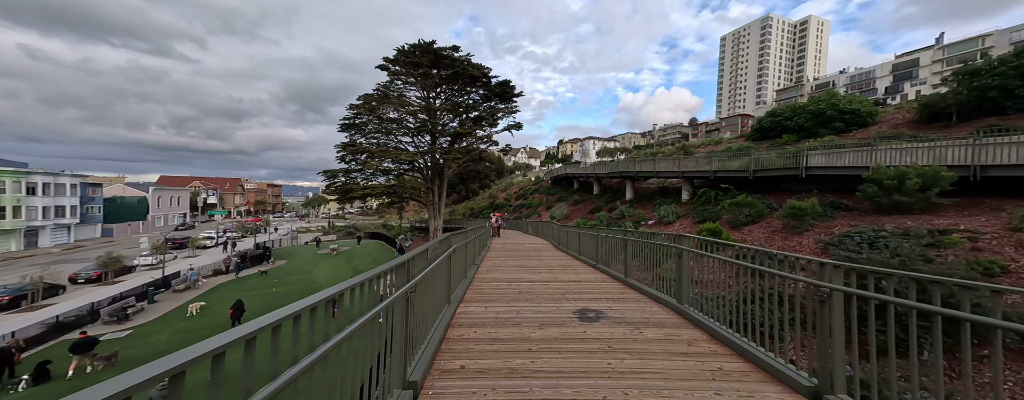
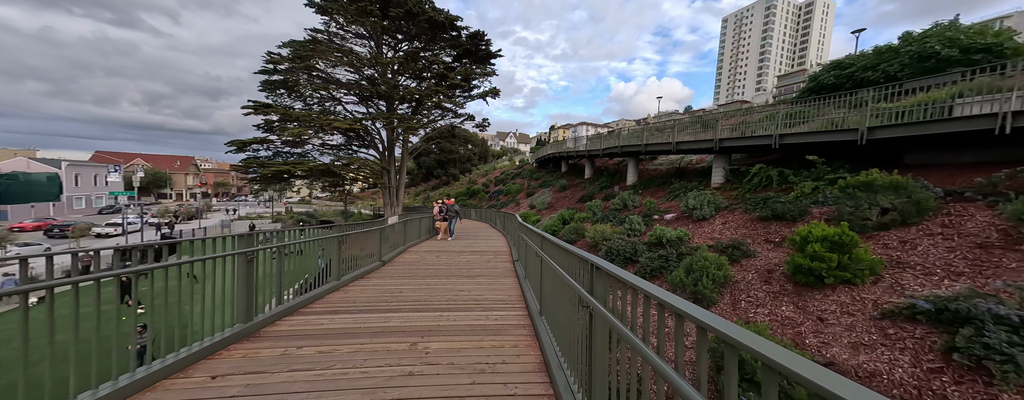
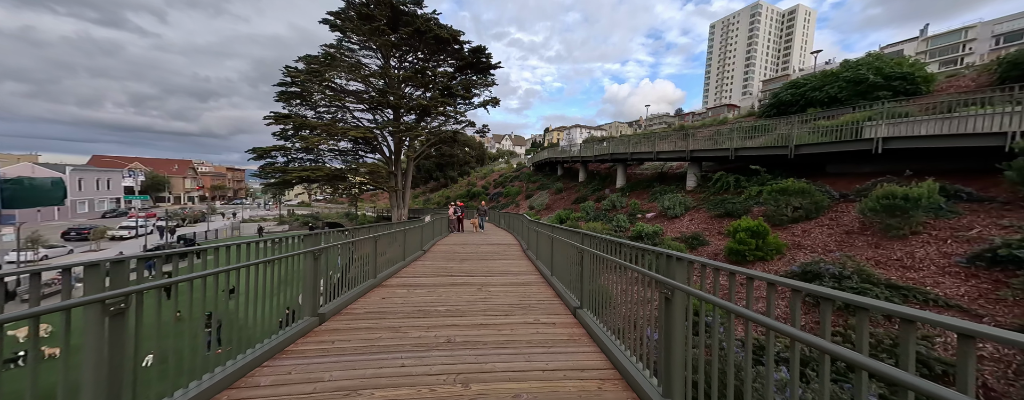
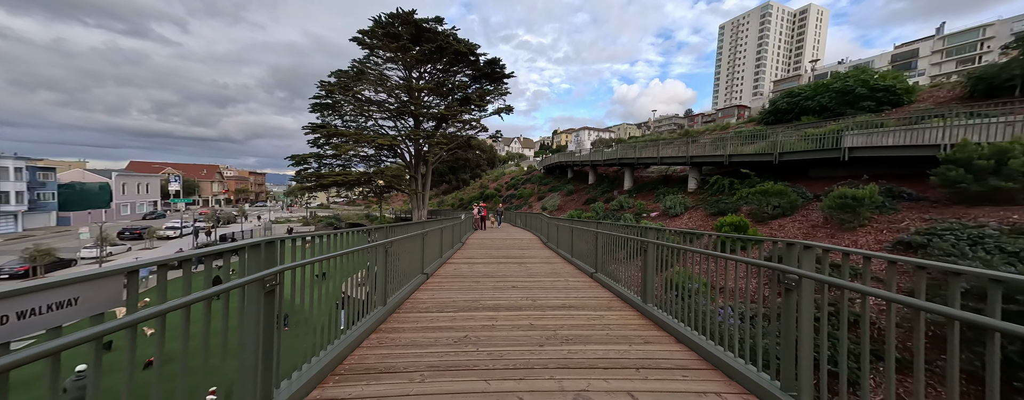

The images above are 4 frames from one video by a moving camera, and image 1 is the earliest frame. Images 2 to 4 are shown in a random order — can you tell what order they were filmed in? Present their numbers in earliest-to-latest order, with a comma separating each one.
4, 3, 2
